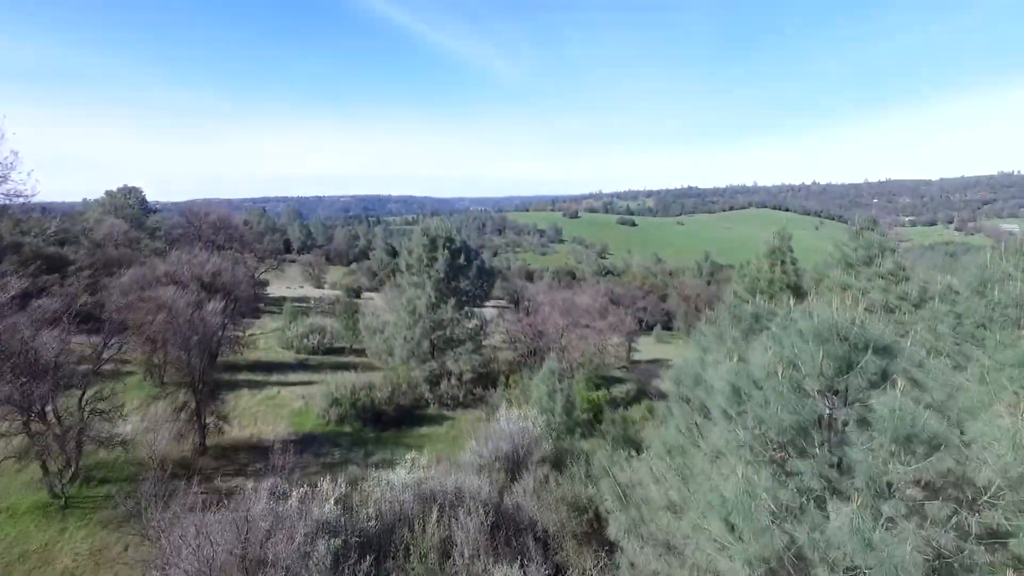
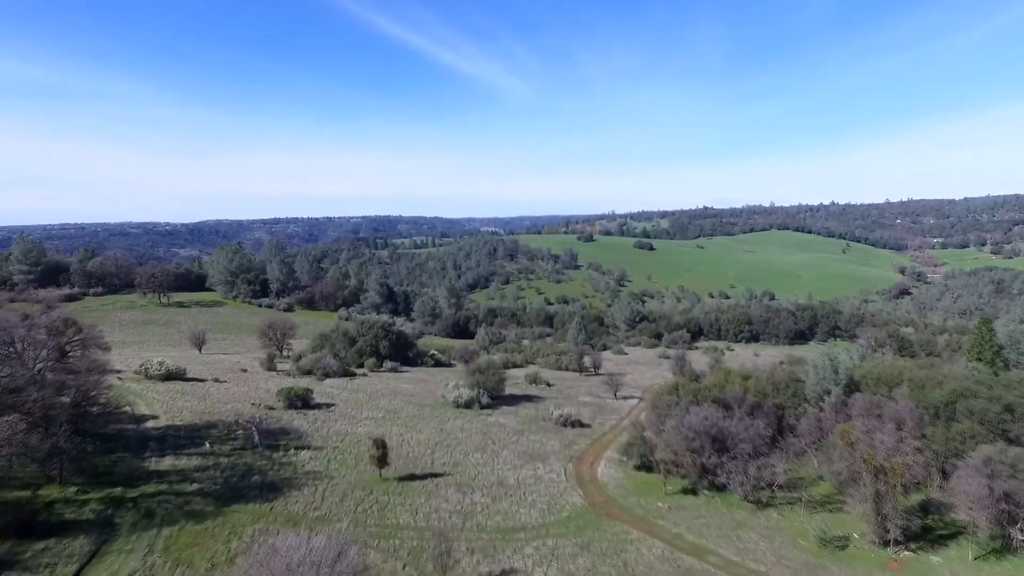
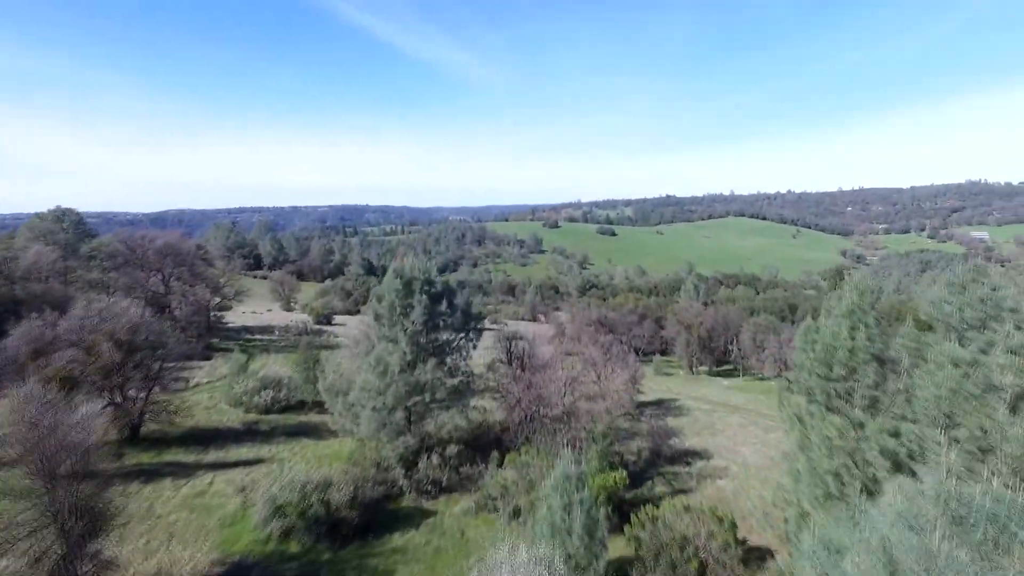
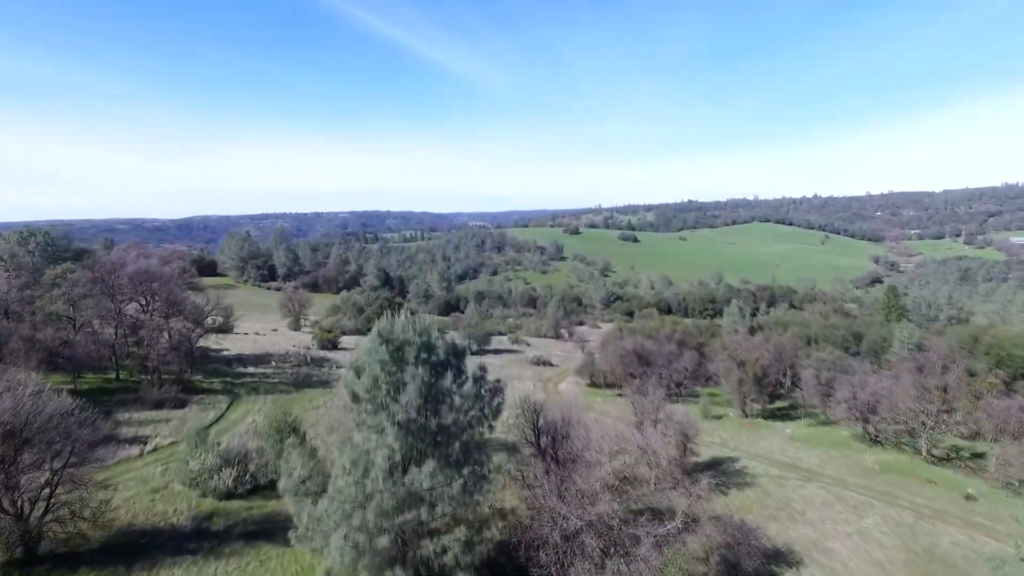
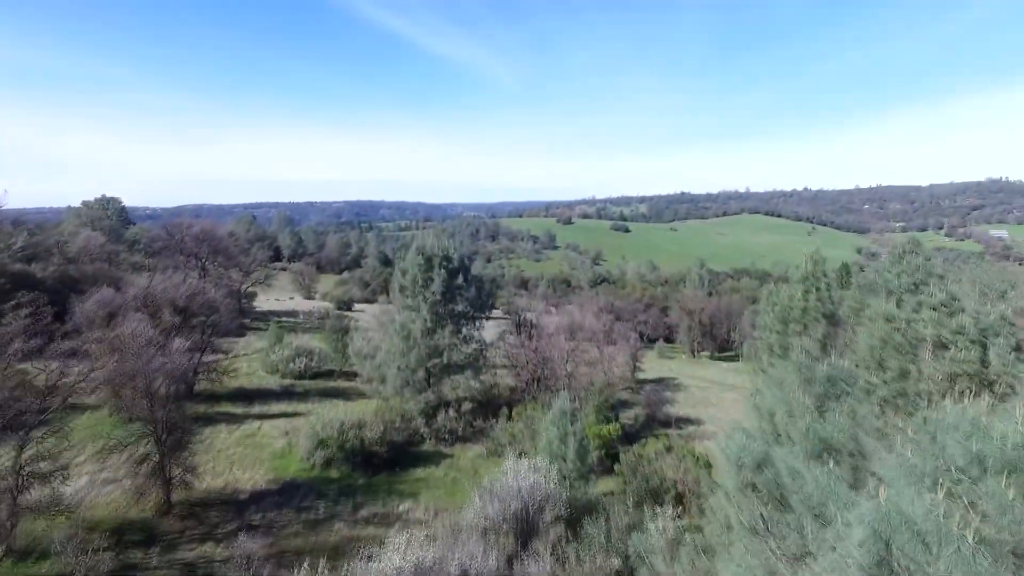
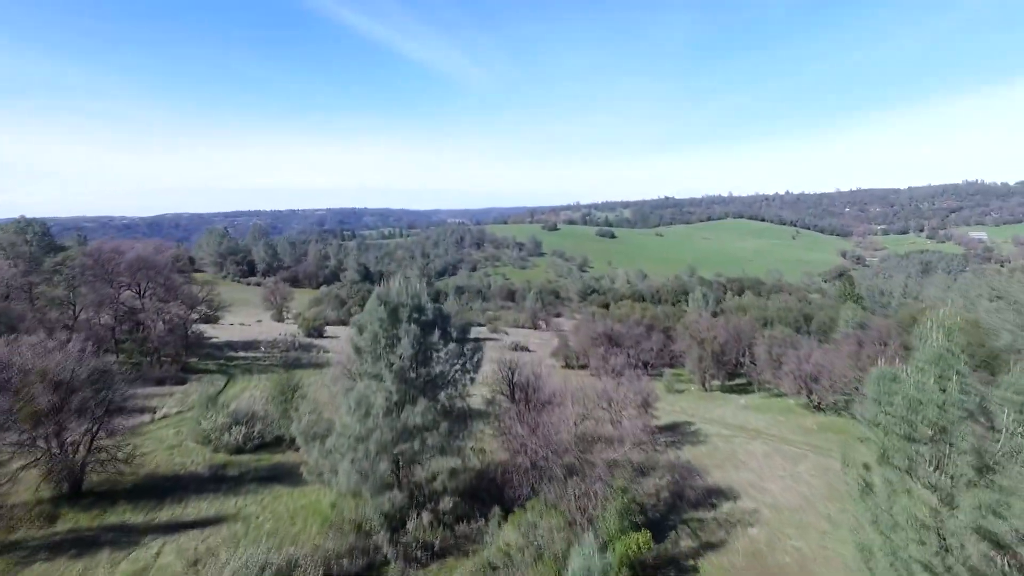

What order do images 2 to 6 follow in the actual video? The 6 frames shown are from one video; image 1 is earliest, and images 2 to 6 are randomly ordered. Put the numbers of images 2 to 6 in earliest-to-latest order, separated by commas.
5, 3, 6, 4, 2
